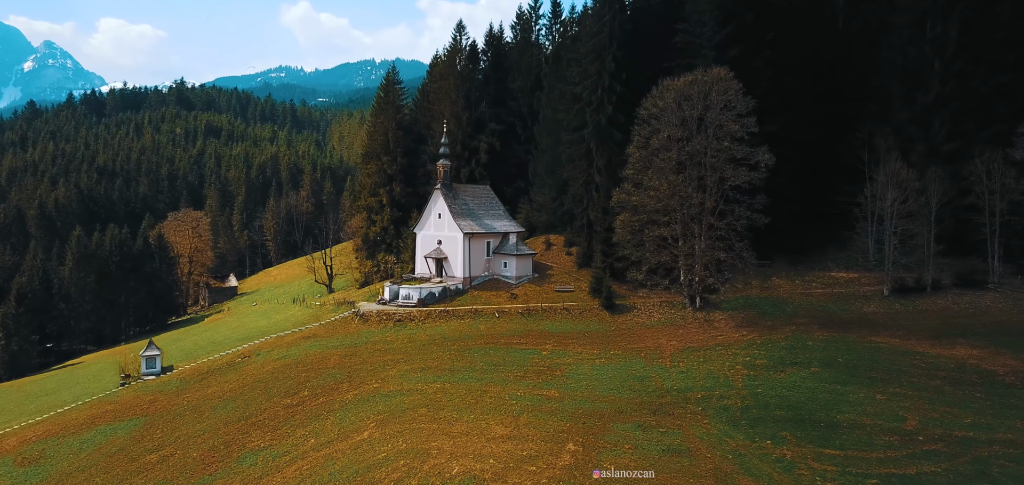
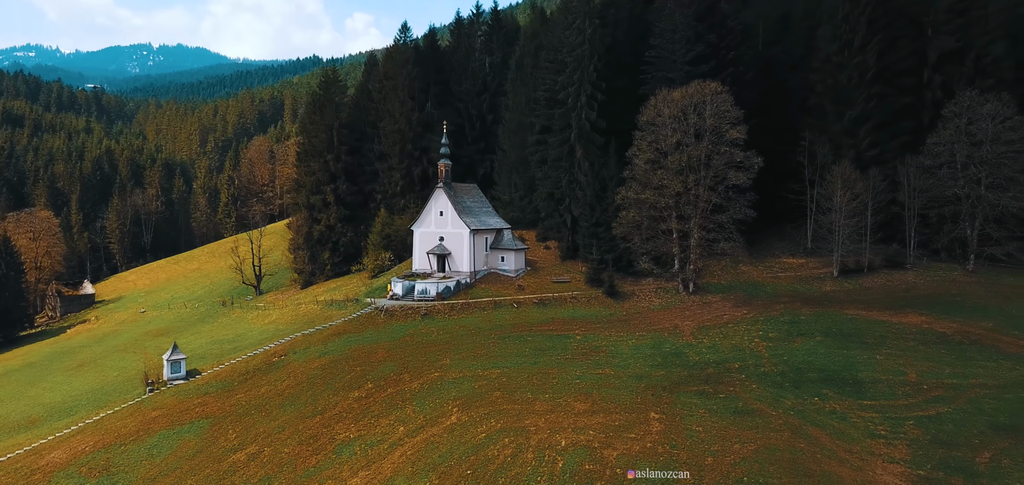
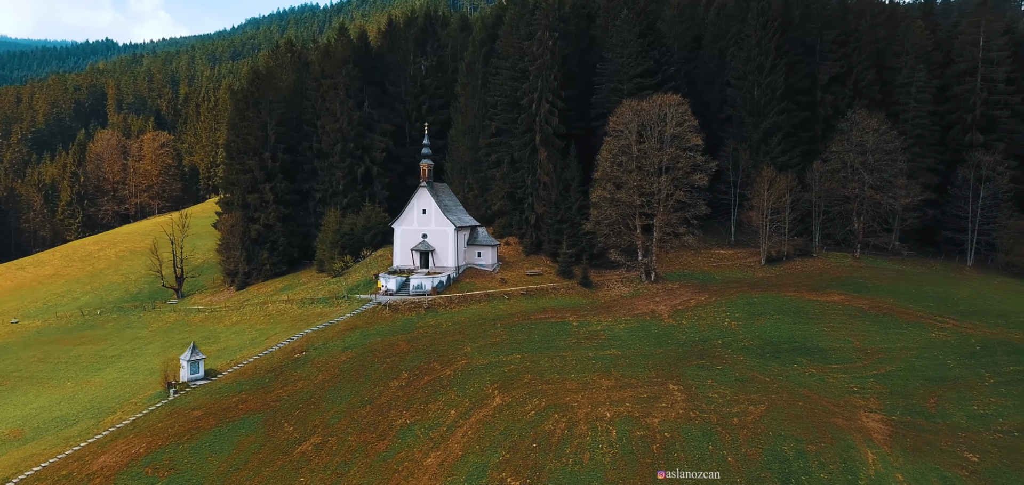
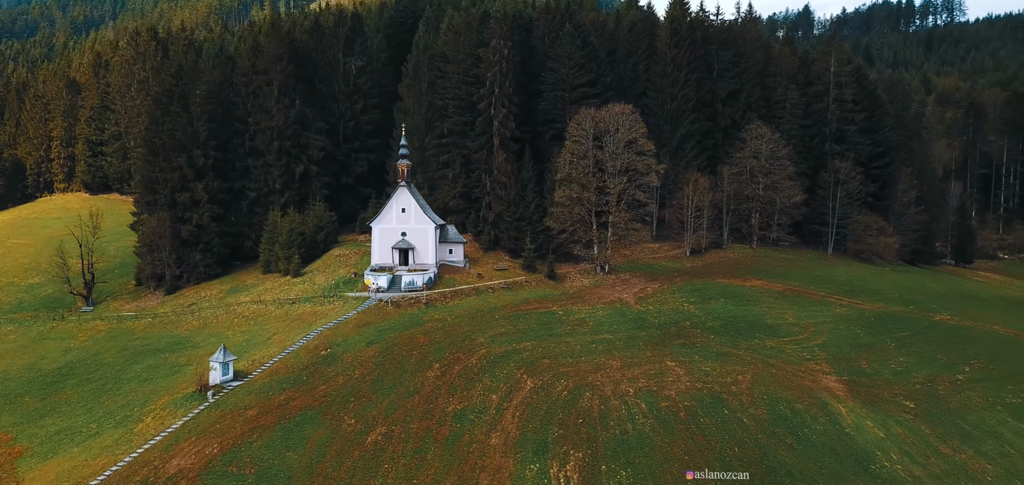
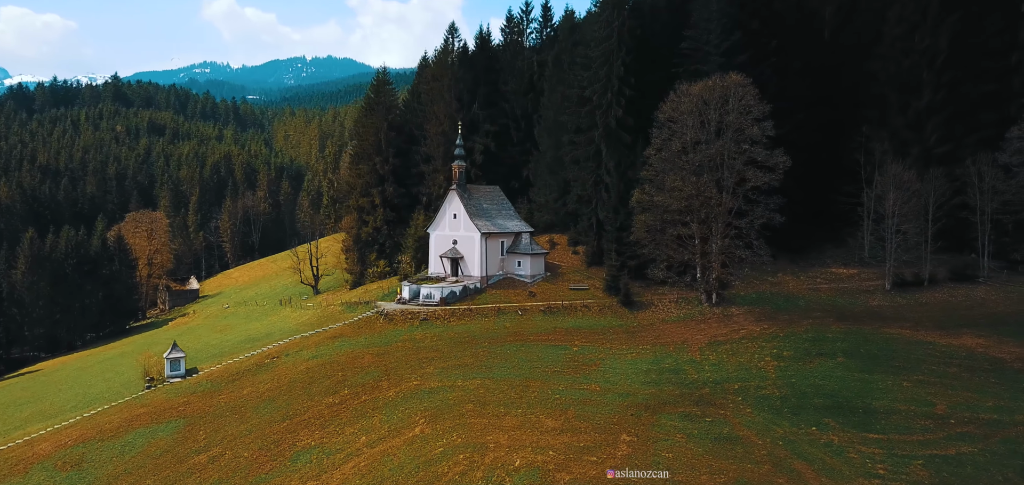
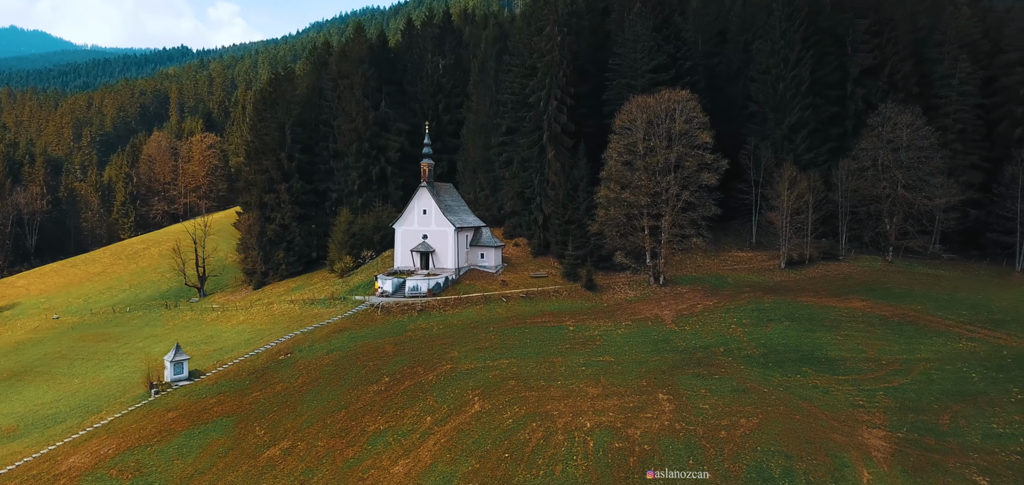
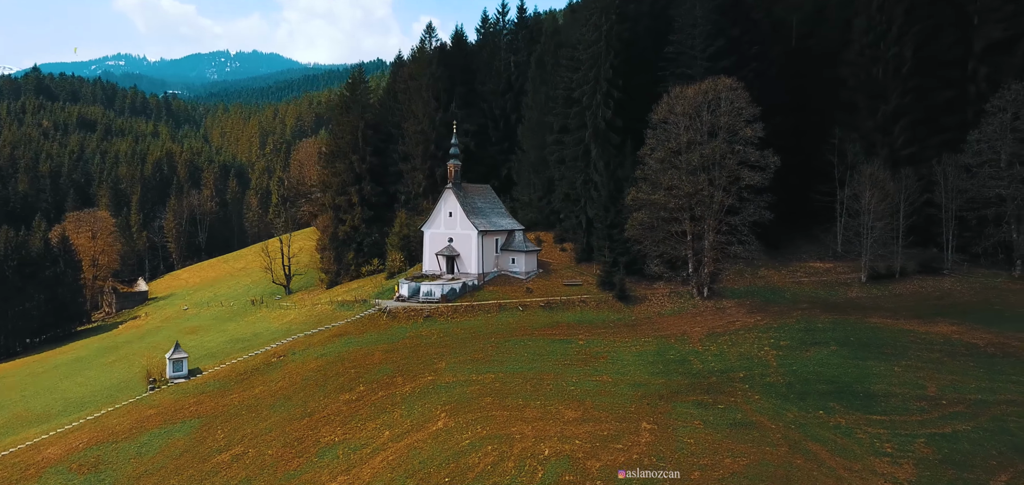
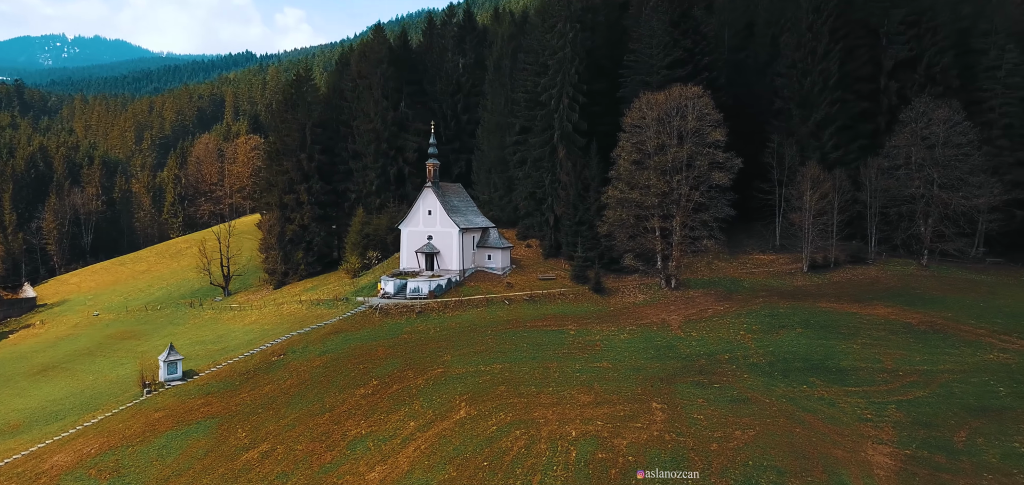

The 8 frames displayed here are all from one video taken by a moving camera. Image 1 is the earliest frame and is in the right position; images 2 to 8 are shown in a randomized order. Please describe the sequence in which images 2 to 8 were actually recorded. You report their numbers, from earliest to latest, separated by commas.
5, 7, 2, 8, 6, 3, 4
